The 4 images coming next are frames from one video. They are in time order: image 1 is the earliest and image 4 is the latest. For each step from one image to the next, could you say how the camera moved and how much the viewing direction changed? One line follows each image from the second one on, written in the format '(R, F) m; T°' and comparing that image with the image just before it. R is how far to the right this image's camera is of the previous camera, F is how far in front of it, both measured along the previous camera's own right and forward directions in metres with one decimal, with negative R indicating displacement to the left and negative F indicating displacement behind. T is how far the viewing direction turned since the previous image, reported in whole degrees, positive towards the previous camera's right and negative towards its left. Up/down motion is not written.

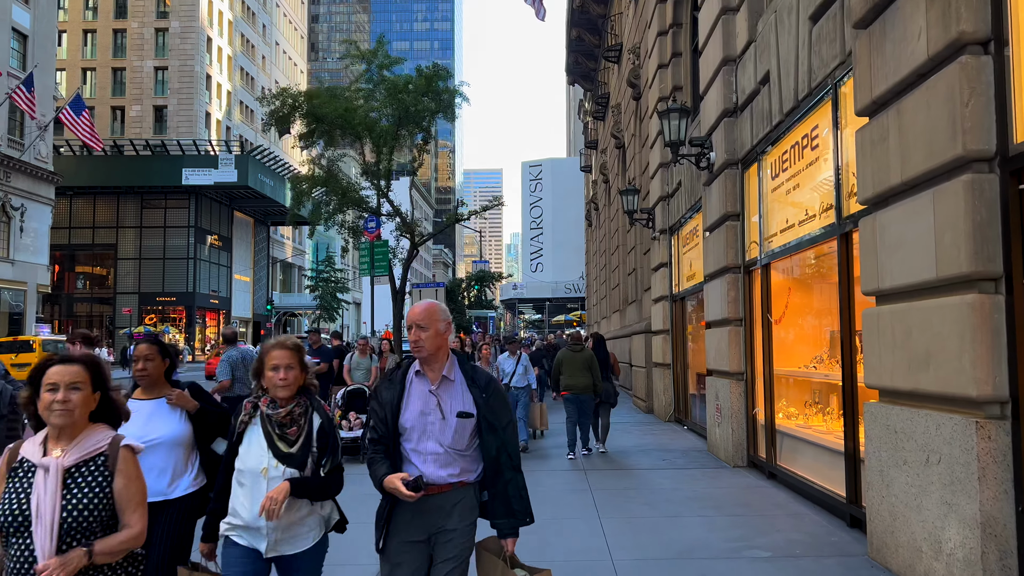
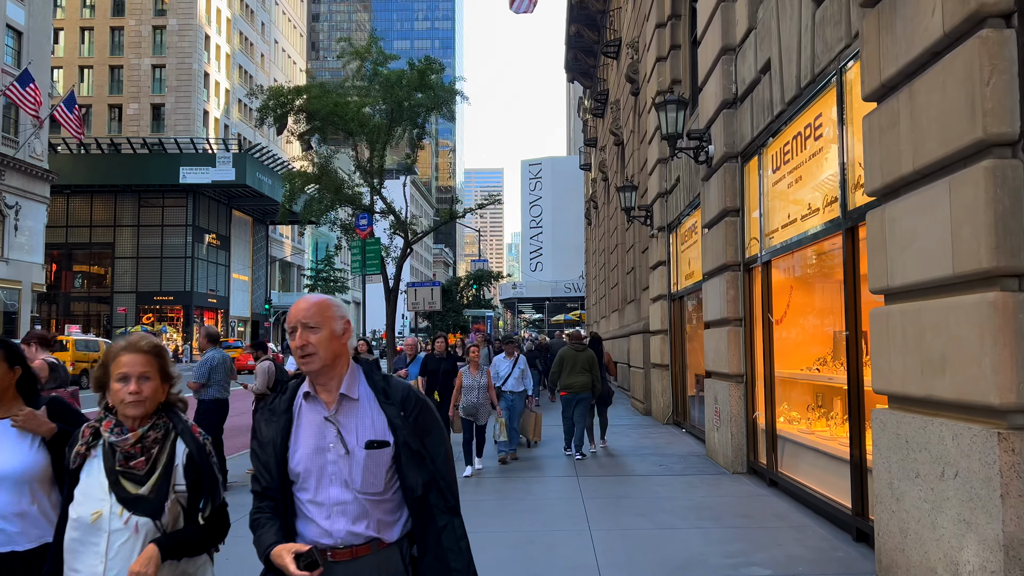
(+0.1, +0.4) m; 0°
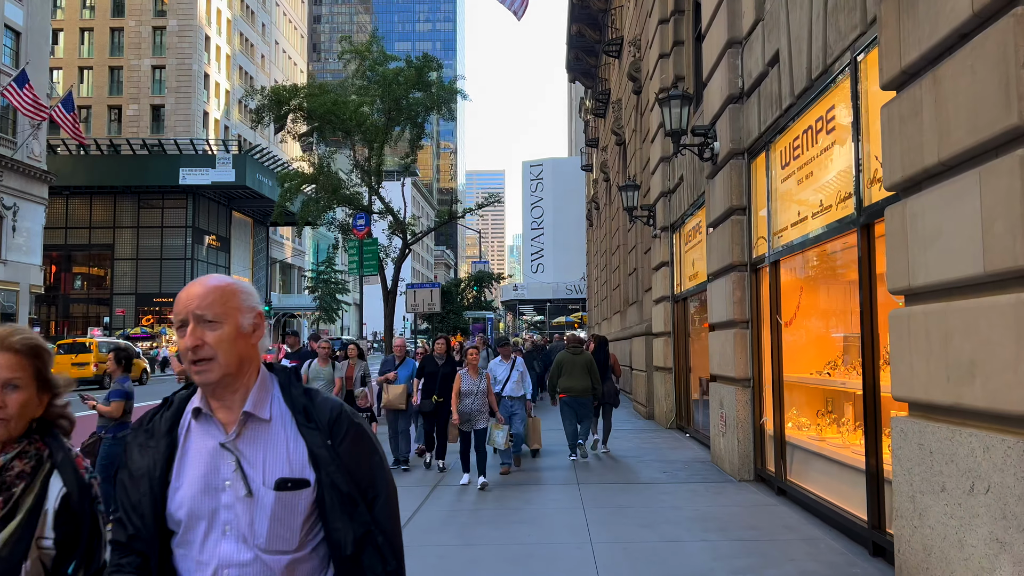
(0.0, +0.3) m; 0°
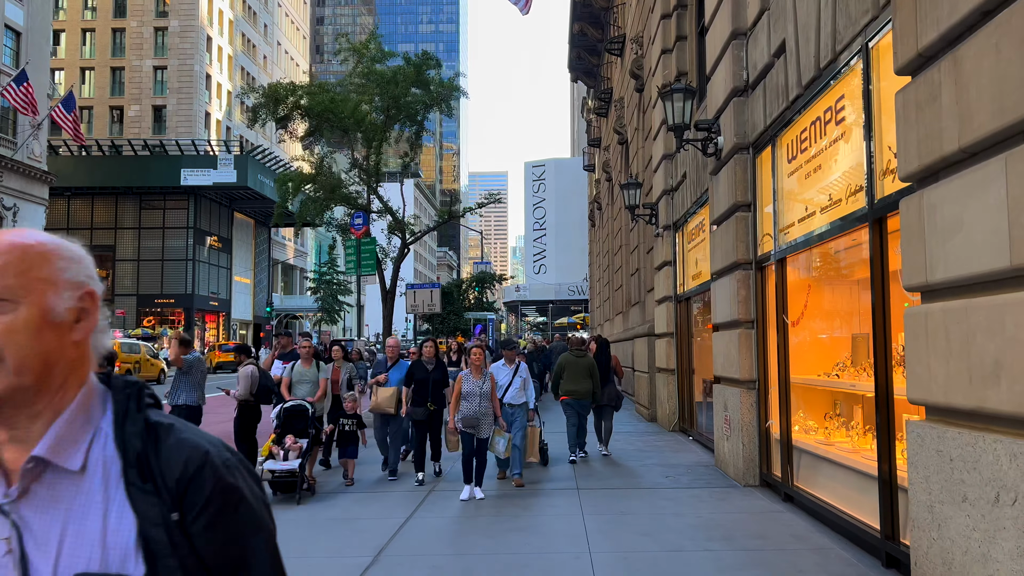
(+0.1, +0.3) m; 0°
